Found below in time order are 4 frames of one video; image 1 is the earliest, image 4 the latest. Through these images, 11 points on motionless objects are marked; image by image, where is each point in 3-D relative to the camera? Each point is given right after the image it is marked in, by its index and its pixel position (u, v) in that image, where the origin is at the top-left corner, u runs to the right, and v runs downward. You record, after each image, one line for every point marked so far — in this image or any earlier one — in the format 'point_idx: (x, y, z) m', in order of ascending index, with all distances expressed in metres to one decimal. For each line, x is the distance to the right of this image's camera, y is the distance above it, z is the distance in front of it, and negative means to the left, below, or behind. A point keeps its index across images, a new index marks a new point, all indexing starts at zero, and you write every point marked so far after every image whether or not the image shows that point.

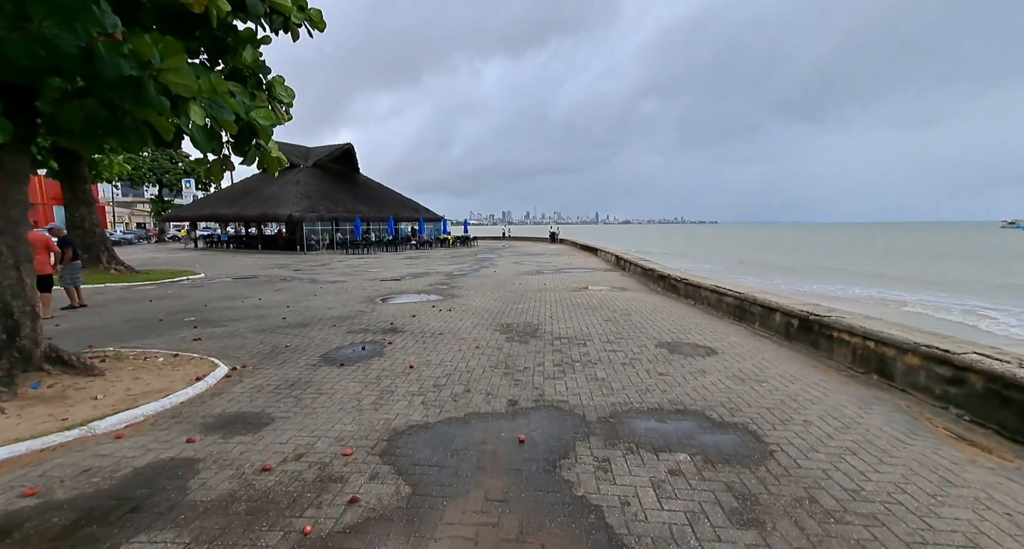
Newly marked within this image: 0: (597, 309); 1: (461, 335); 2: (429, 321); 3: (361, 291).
0: (+1.8, -0.7, +9.7) m
1: (-0.8, -1.0, +7.4) m
2: (-1.5, -0.9, +8.5) m
3: (-4.3, -0.5, +13.2) m
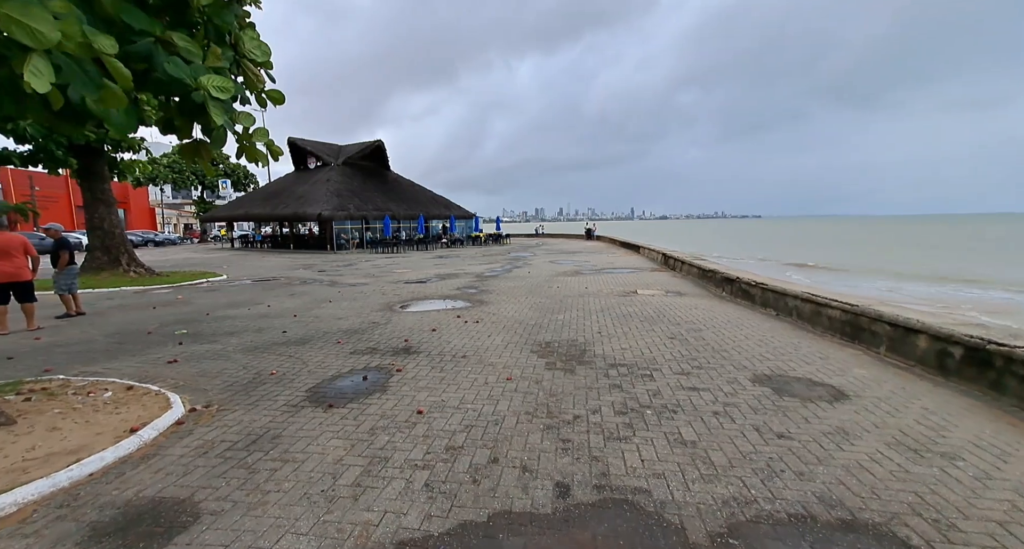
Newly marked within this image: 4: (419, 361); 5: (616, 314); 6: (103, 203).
0: (+2.4, -0.8, +8.0) m
1: (-0.3, -1.1, +5.9) m
2: (-0.9, -1.0, +7.0) m
3: (-3.4, -0.6, +11.9) m
4: (-1.2, -1.1, +5.9) m
5: (+2.0, -0.8, +8.7) m
6: (-14.0, +2.4, +15.7) m
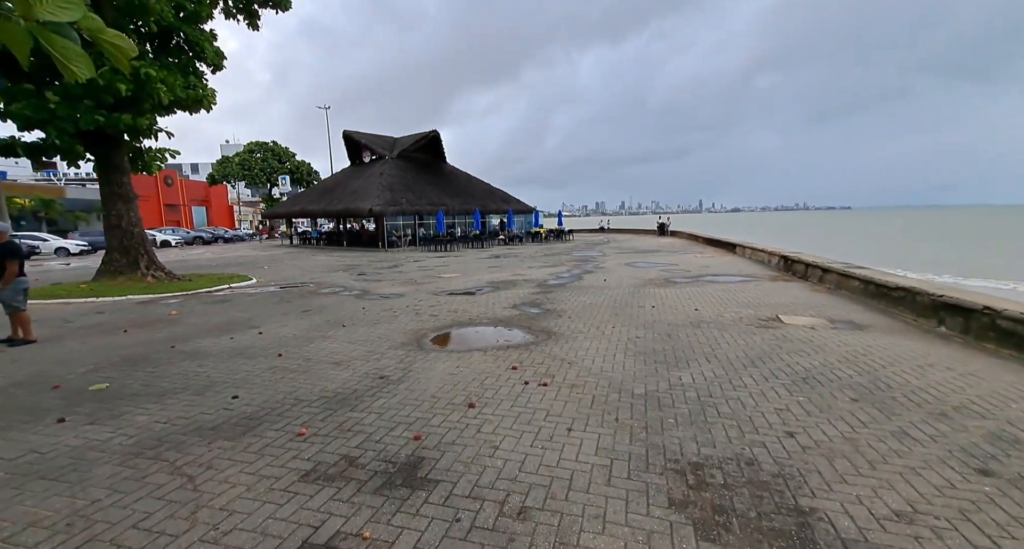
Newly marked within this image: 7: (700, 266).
0: (+3.4, -1.2, +4.2) m
1: (+0.4, -1.4, +2.5) m
2: (-0.1, -1.3, +3.7) m
3: (-1.9, -0.9, +8.9) m
4: (-0.5, -1.5, +2.6) m
5: (+3.0, -1.1, +5.1) m
6: (-11.9, +2.3, +14.0) m
7: (+6.8, +0.3, +16.8) m
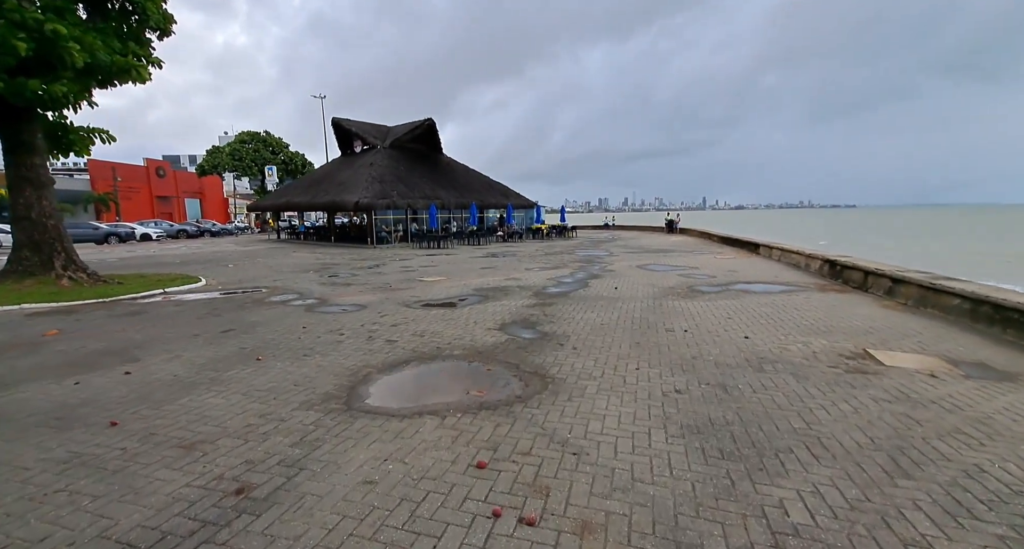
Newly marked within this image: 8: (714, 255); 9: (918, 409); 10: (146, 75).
0: (+3.1, -1.4, +1.8) m
1: (+0.1, -1.7, +0.1) m
2: (-0.4, -1.5, +1.3) m
3: (-2.1, -1.0, +6.5) m
4: (-0.8, -1.7, +0.3) m
5: (+2.8, -1.4, +2.6) m
6: (-12.1, +2.3, +11.6) m
7: (+6.7, +0.2, +14.4) m
8: (+8.5, +0.9, +19.2) m
9: (+3.7, -1.2, +4.2) m
10: (-10.0, +5.5, +12.7) m
